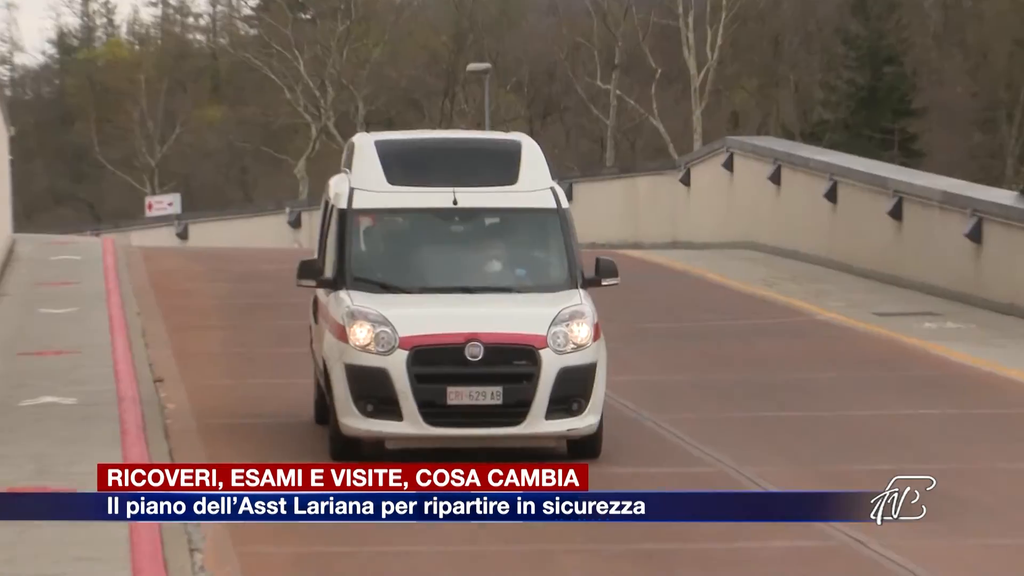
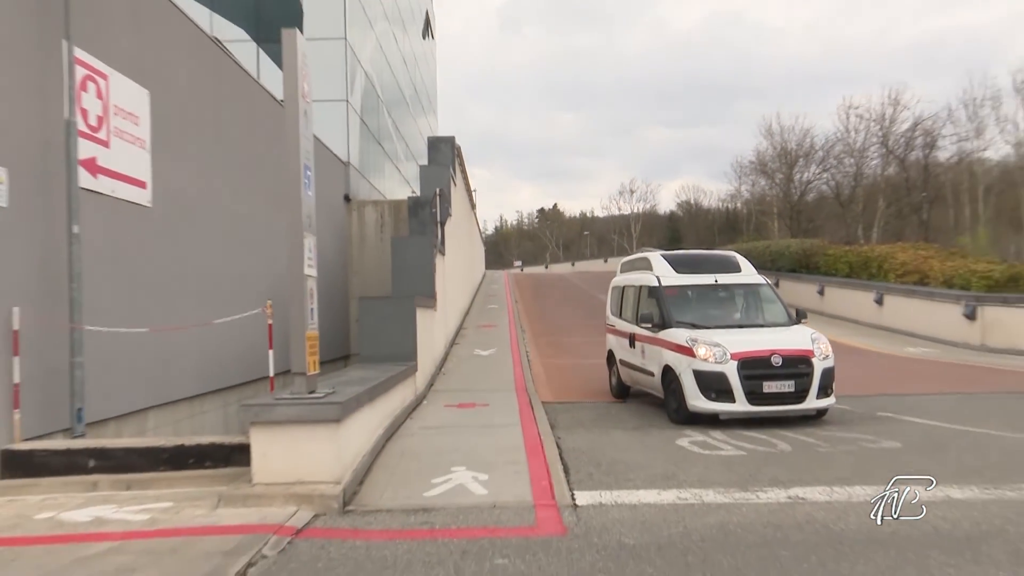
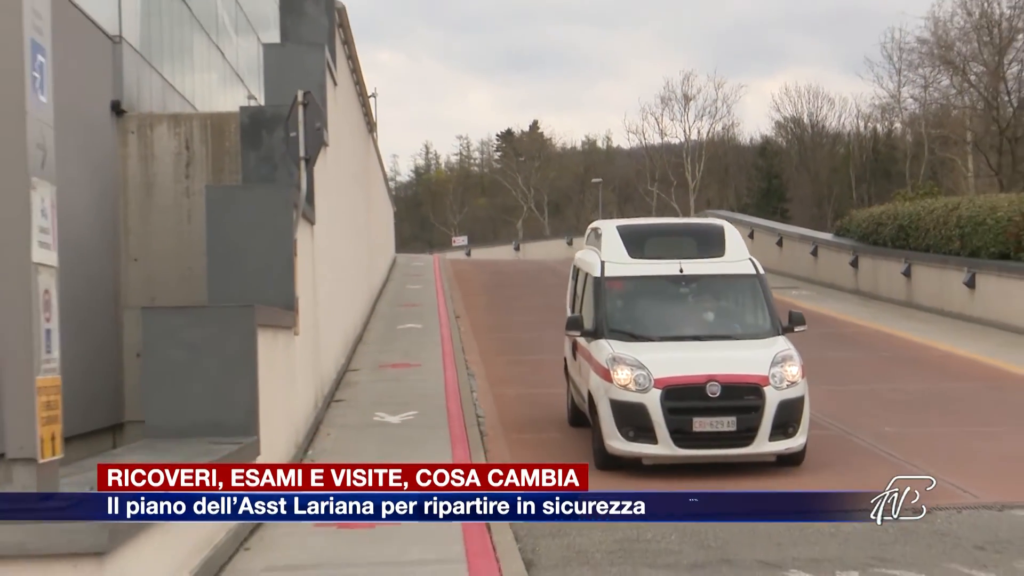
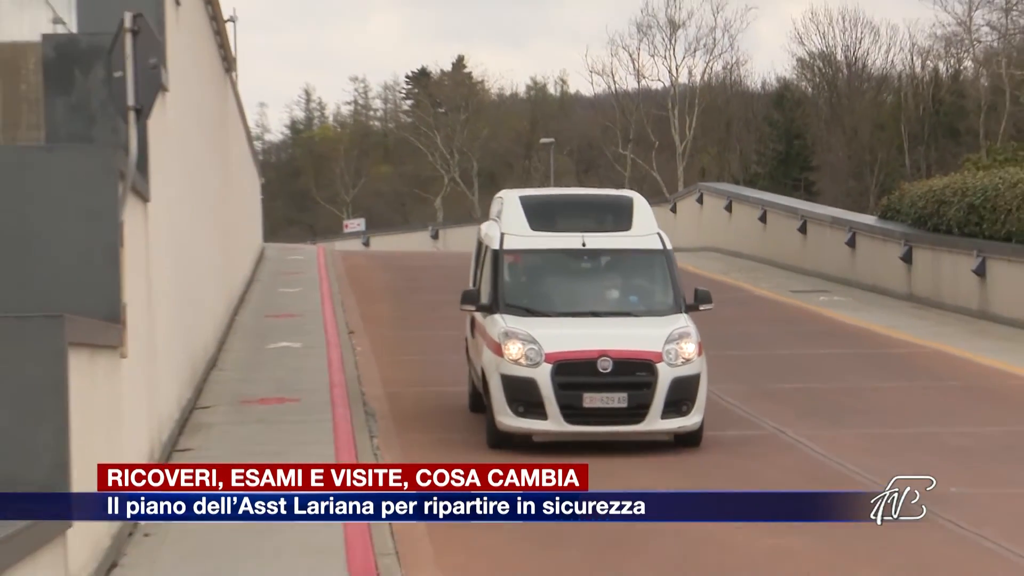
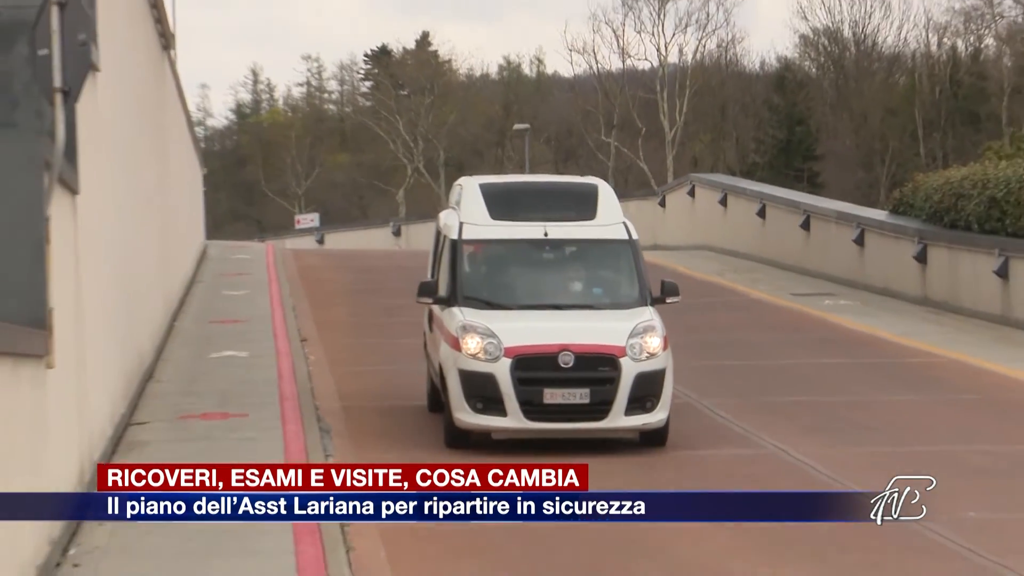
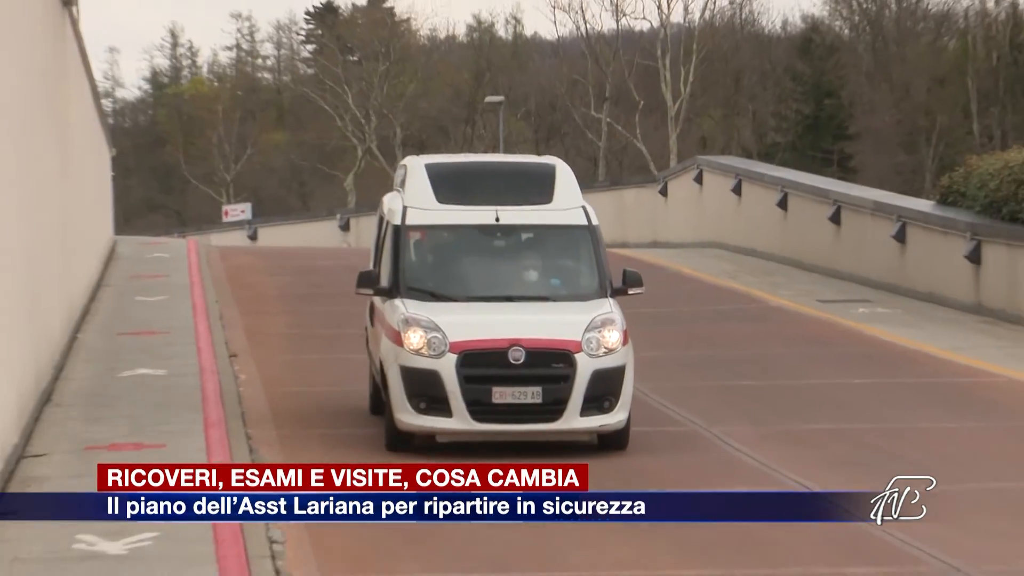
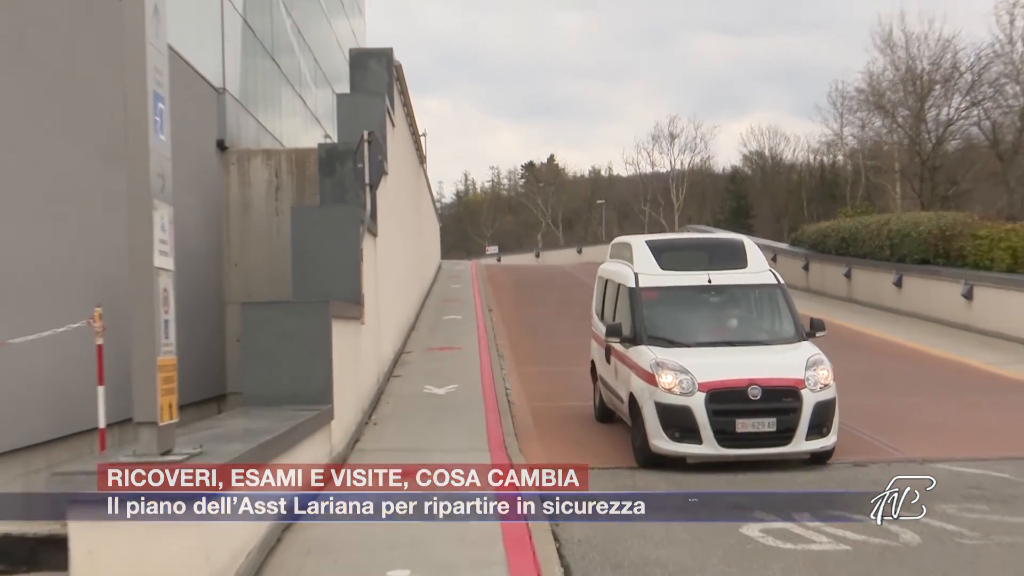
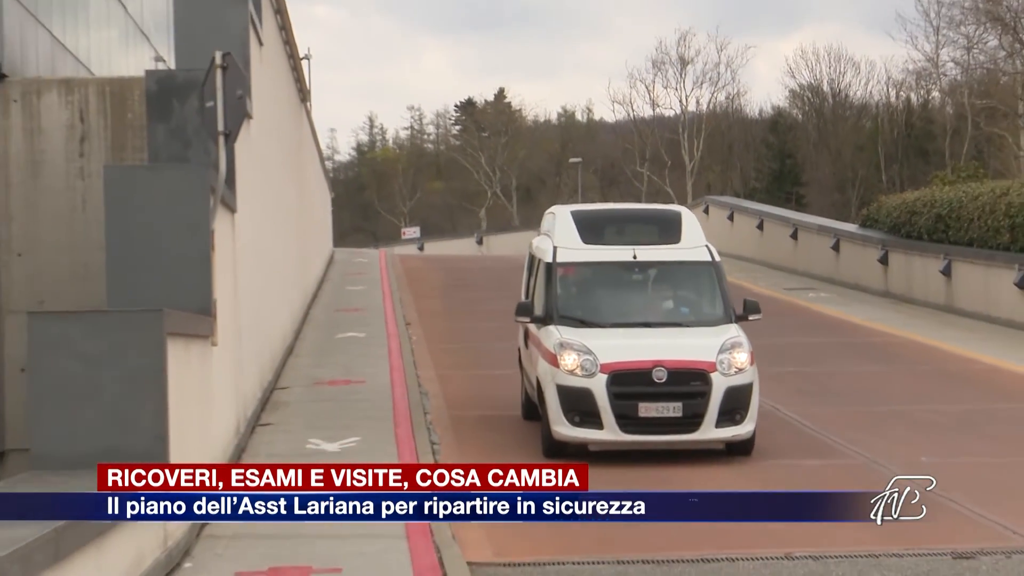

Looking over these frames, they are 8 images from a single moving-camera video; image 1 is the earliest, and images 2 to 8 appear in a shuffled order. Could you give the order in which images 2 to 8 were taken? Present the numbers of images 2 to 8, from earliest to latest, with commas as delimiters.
6, 5, 4, 8, 3, 7, 2
